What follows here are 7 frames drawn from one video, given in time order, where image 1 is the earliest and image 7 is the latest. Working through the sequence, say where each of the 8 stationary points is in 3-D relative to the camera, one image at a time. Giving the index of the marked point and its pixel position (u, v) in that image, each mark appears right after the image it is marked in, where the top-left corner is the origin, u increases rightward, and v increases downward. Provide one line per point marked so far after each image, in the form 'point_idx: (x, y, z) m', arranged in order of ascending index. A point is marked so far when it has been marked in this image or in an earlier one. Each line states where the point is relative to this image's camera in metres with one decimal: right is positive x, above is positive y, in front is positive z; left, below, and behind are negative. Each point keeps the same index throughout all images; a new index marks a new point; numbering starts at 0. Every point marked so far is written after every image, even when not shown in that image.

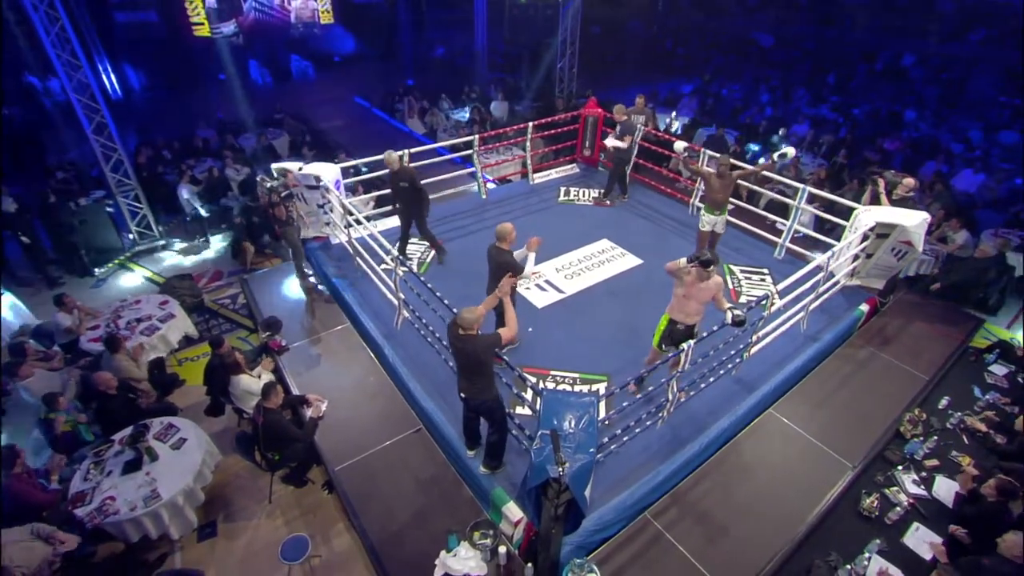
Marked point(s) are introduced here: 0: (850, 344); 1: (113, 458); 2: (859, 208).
0: (+4.4, -0.7, +6.5) m
1: (-3.9, -1.7, +5.0) m
2: (+4.4, +1.0, +6.5) m
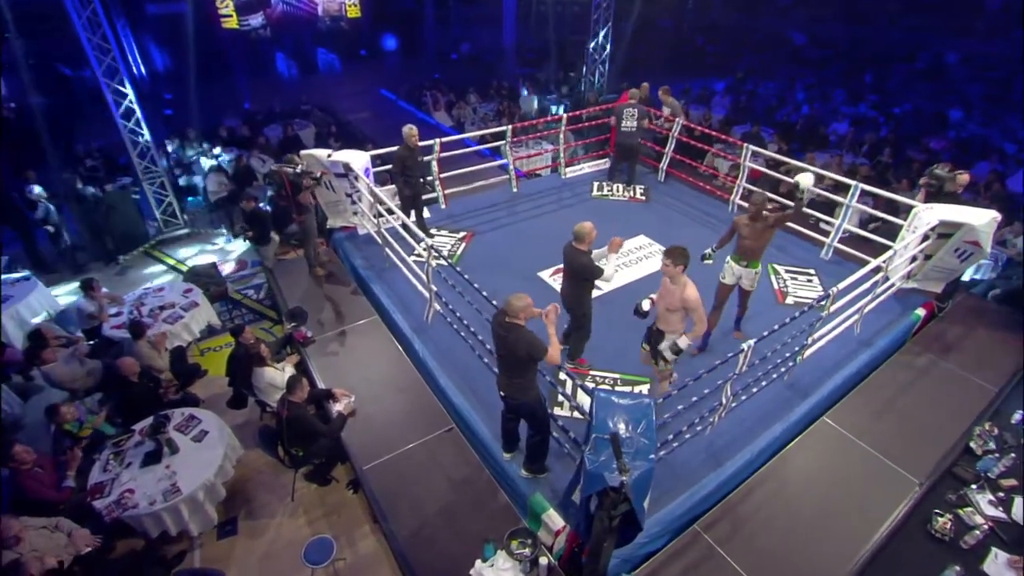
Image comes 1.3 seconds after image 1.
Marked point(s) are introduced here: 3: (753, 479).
0: (+4.8, -0.8, +6.1) m
1: (-3.6, -1.5, +4.8) m
2: (+4.9, +1.0, +6.1) m
3: (+2.2, -1.8, +4.7) m
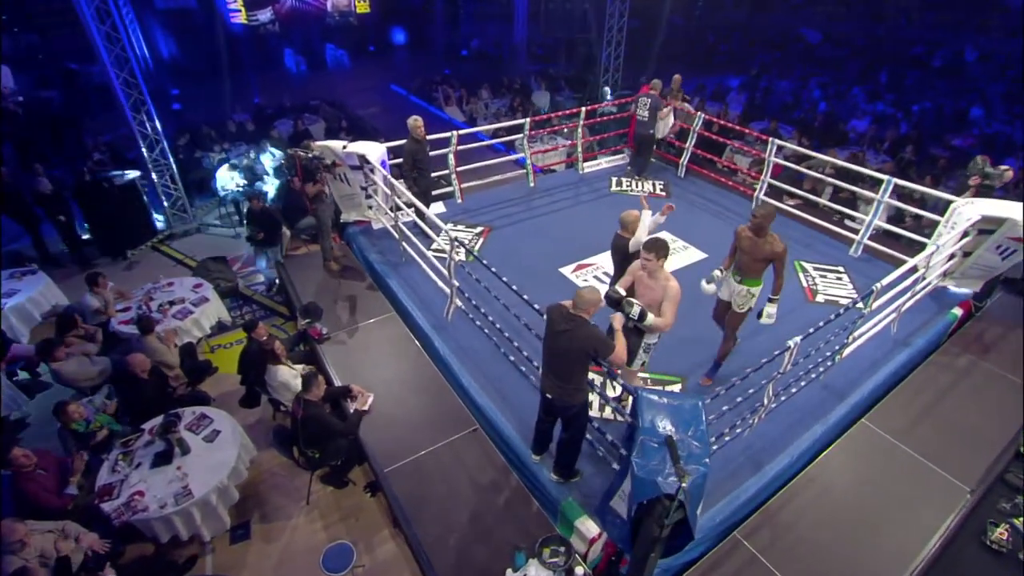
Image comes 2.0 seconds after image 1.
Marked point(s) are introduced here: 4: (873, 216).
0: (+5.0, -0.7, +5.8) m
1: (-3.4, -1.5, +4.6) m
2: (+5.1, +1.0, +5.8) m
3: (+2.5, -1.7, +4.4) m
4: (+4.8, +1.0, +6.7) m
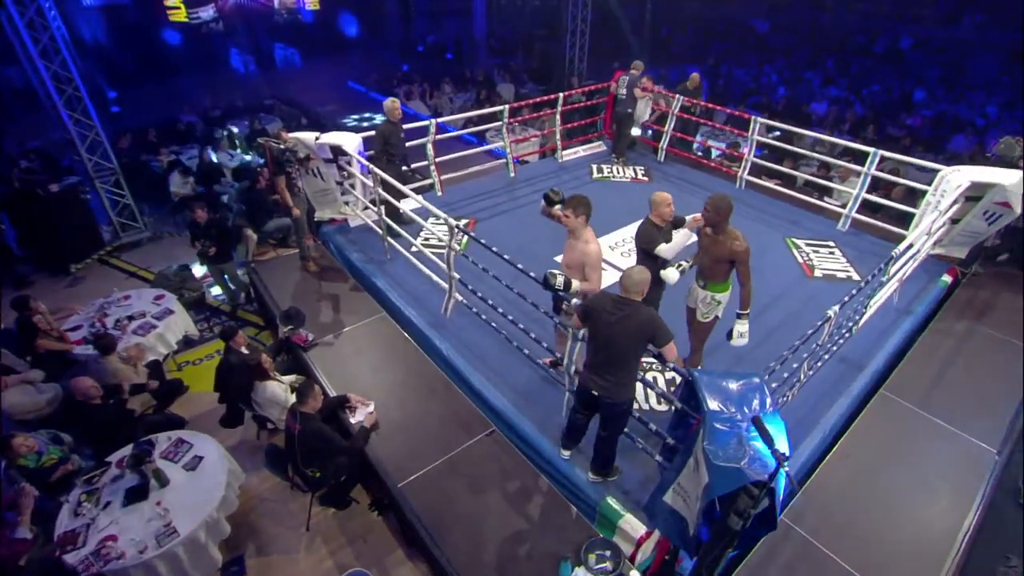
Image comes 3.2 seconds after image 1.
0: (+5.0, -0.3, +5.9) m
1: (-3.1, -1.6, +4.0) m
2: (+5.0, +1.4, +5.9) m
3: (+2.7, -1.5, +4.3) m
4: (+4.7, +1.3, +6.8) m
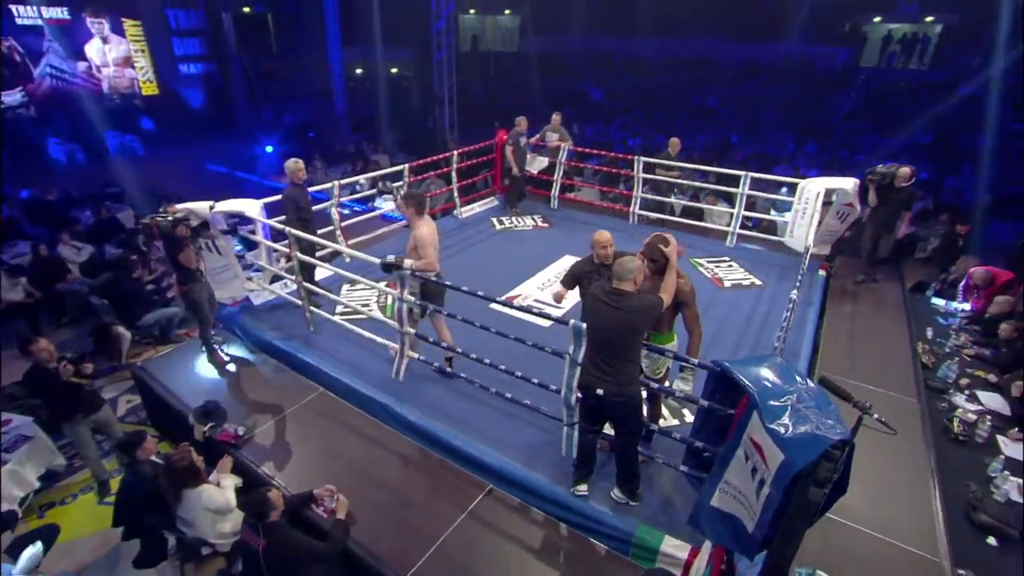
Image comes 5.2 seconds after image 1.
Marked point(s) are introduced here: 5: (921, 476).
0: (+4.3, -0.2, +6.8) m
1: (-2.9, -2.2, +2.7) m
2: (+4.0, +1.5, +7.0) m
3: (+2.6, -1.4, +4.6) m
4: (+3.5, +1.2, +7.8) m
5: (+3.3, -1.6, +4.2) m
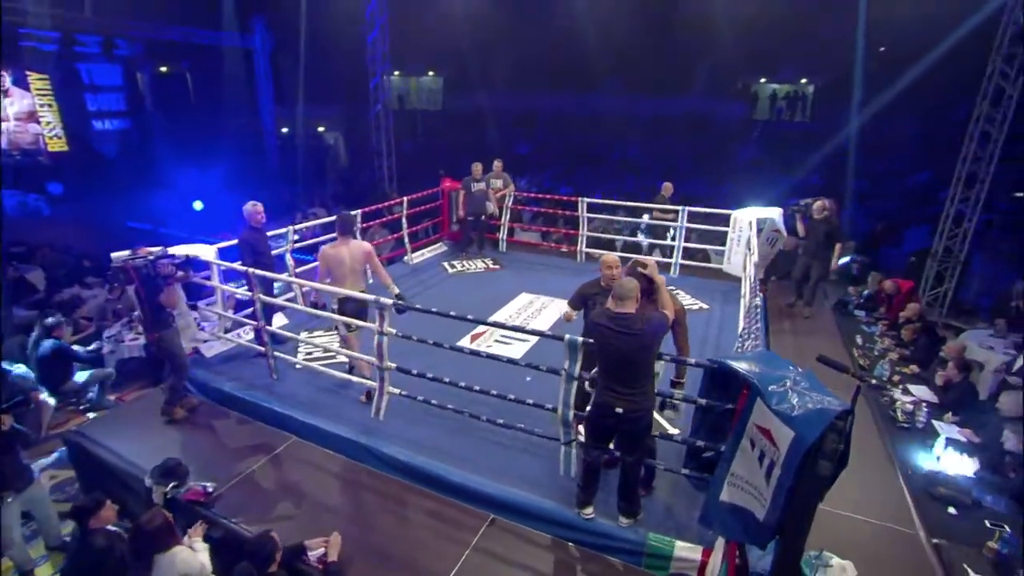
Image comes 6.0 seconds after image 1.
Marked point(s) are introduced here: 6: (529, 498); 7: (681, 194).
0: (+3.8, -0.5, +7.4) m
1: (-2.6, -2.4, +2.2) m
2: (+3.4, +1.2, +7.8) m
3: (+2.5, -1.5, +4.8) m
4: (+2.7, +0.8, +8.4) m
5: (+3.3, -1.6, +4.5) m
6: (+0.1, -1.6, +3.8) m
7: (+5.2, +2.9, +15.5) m
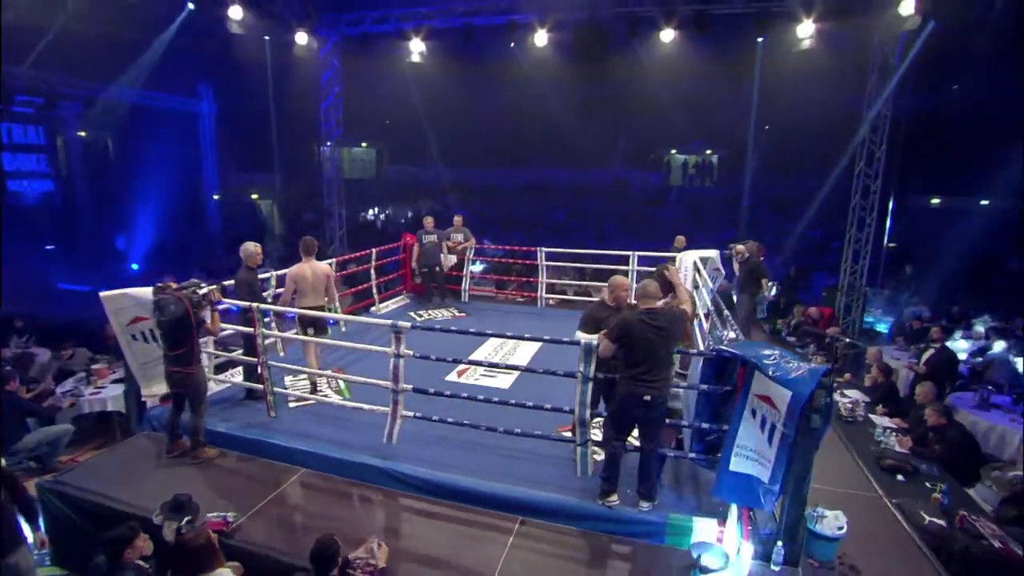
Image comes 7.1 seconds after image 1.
0: (+3.4, -1.0, +8.3) m
1: (-2.1, -2.3, +2.0) m
2: (+2.8, +0.6, +8.8) m
3: (+2.5, -1.7, +5.5) m
4: (+2.2, +0.1, +9.3) m
5: (+3.4, -1.7, +5.3) m
6: (+0.4, -1.6, +4.0) m
7: (+3.4, +1.3, +16.9) m
